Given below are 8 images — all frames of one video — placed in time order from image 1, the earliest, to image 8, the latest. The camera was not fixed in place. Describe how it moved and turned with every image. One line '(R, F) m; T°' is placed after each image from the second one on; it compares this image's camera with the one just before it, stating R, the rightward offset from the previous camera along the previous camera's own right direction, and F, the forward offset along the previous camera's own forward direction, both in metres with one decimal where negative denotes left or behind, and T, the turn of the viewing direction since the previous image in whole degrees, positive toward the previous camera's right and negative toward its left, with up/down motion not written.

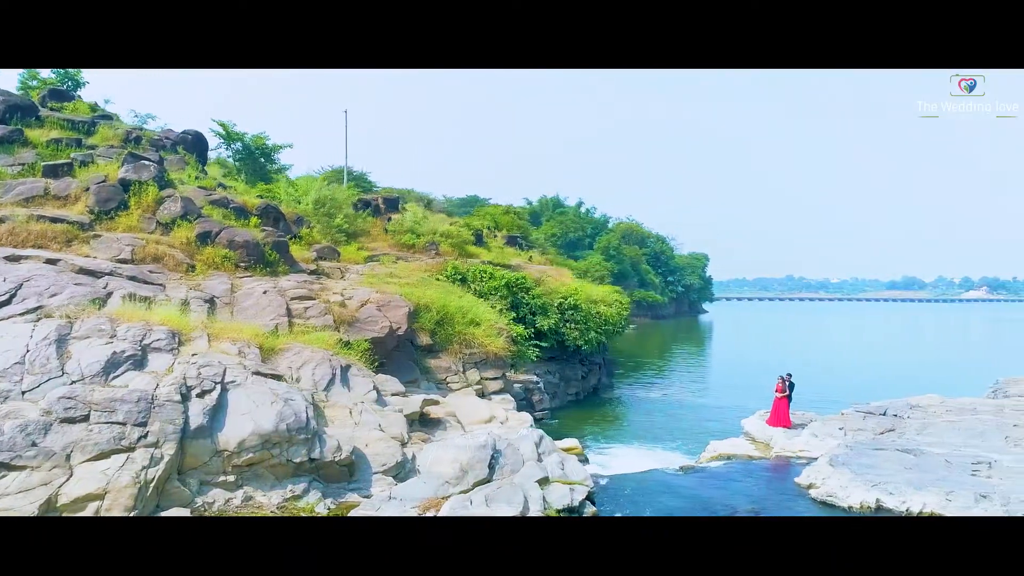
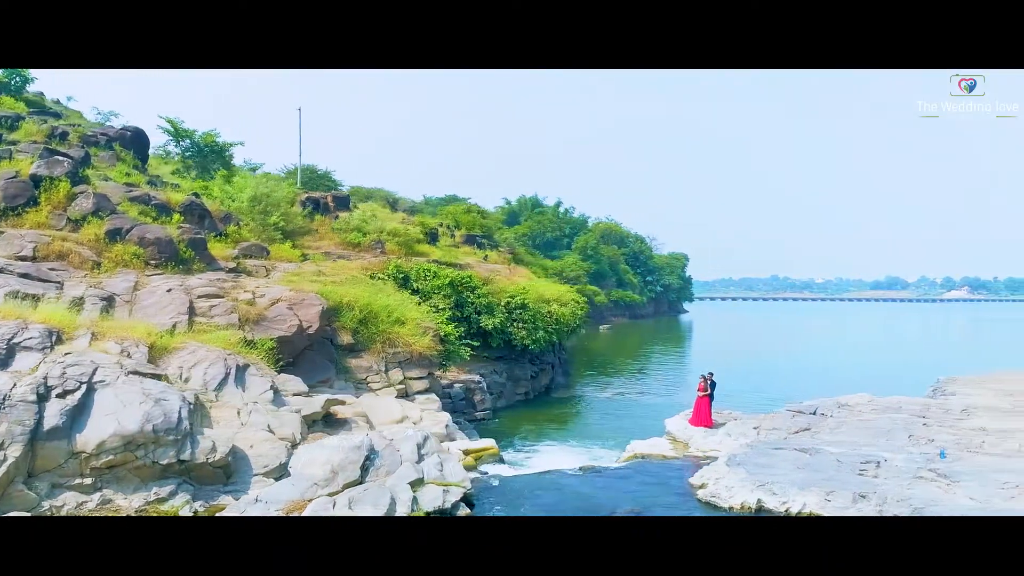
(+0.9, +0.1) m; +1°
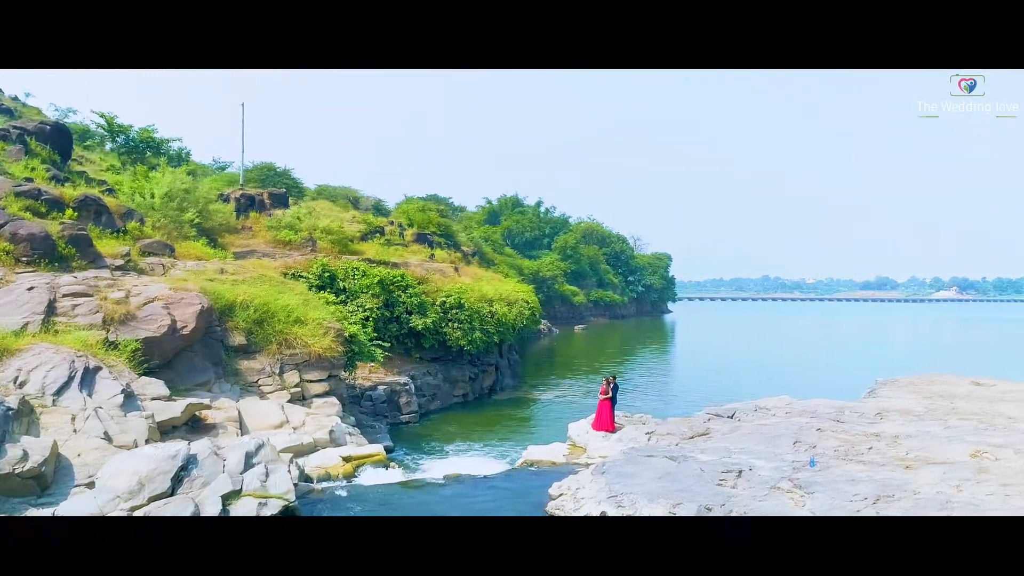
(+1.2, +0.4) m; 0°
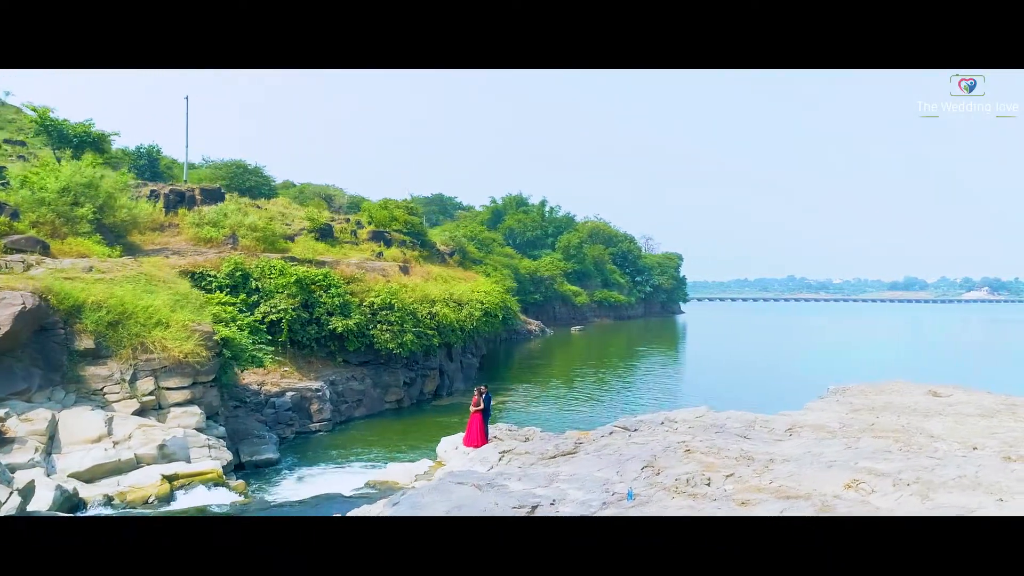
(+1.8, +0.9) m; -2°
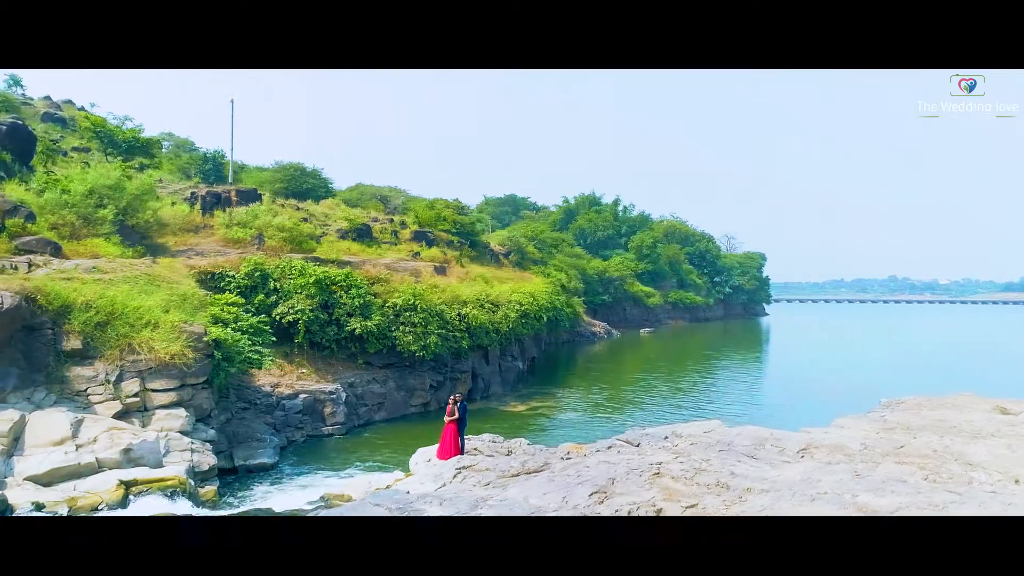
(+1.1, +0.7) m; -7°
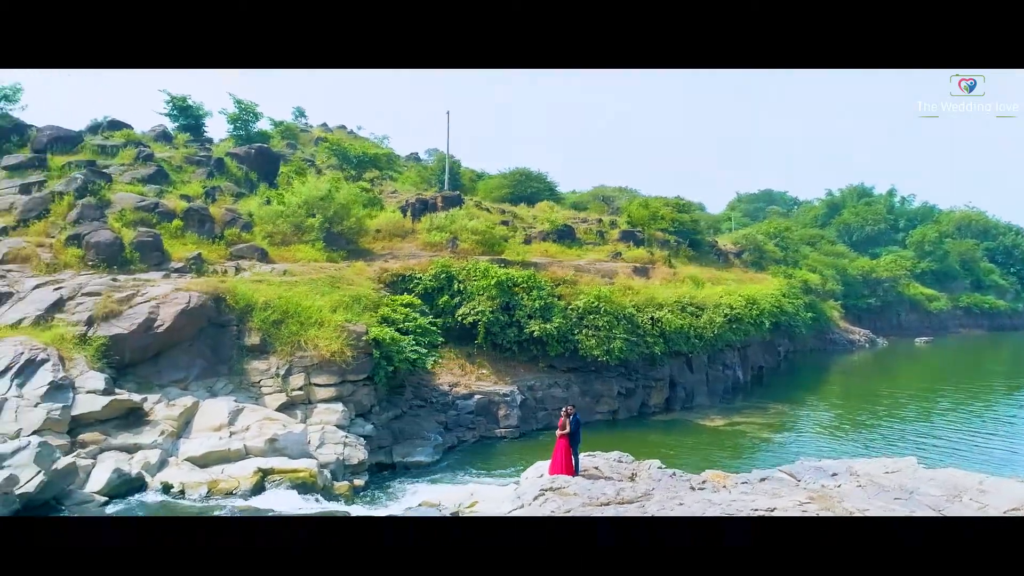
(+1.3, +0.9) m; -21°
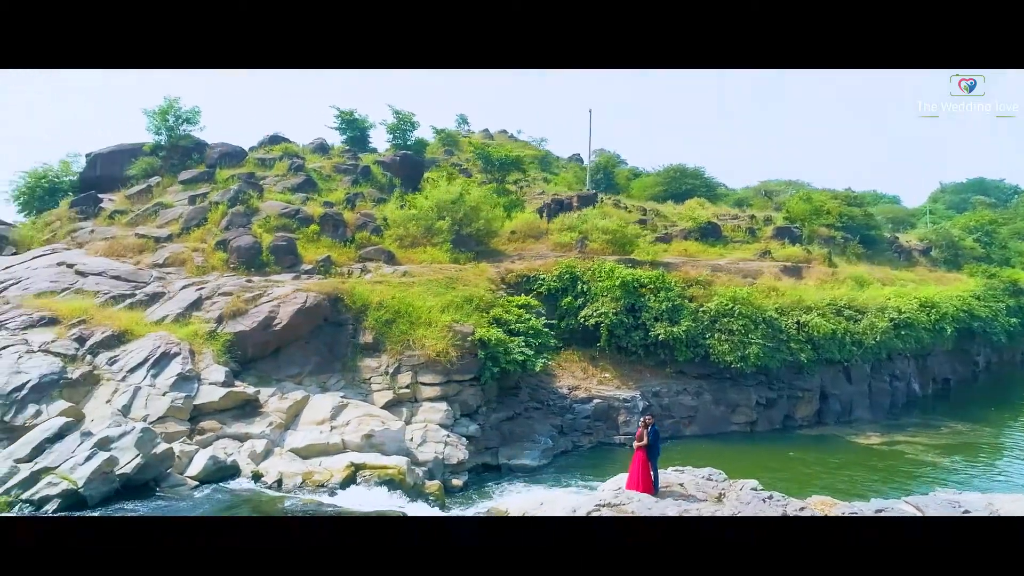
(+0.9, +0.4) m; -14°
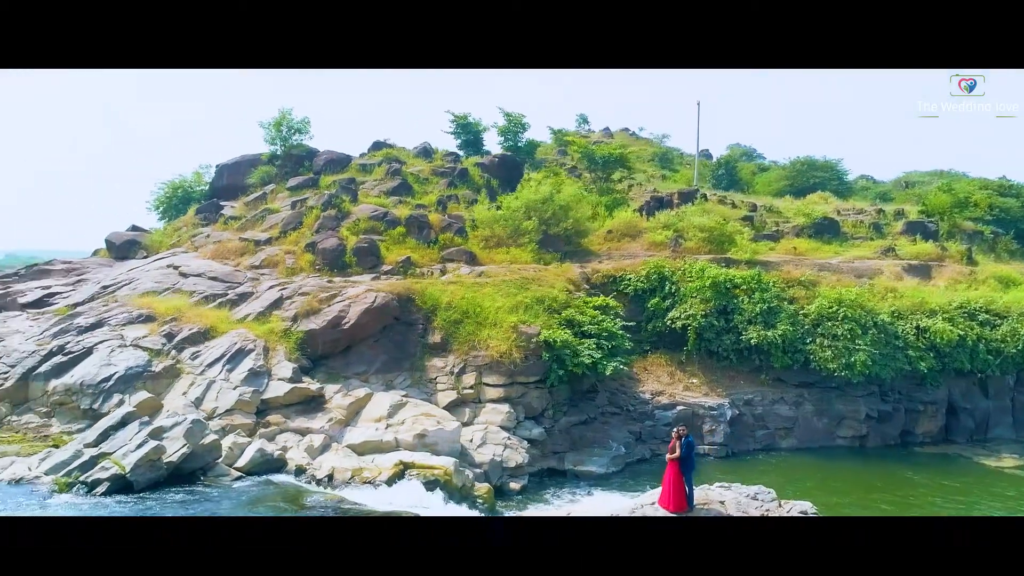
(+1.0, +0.3) m; -11°
